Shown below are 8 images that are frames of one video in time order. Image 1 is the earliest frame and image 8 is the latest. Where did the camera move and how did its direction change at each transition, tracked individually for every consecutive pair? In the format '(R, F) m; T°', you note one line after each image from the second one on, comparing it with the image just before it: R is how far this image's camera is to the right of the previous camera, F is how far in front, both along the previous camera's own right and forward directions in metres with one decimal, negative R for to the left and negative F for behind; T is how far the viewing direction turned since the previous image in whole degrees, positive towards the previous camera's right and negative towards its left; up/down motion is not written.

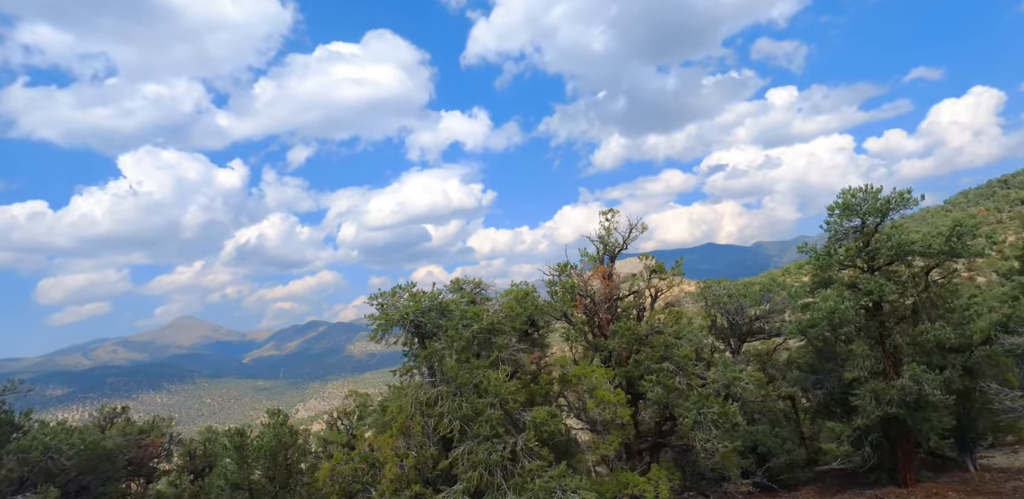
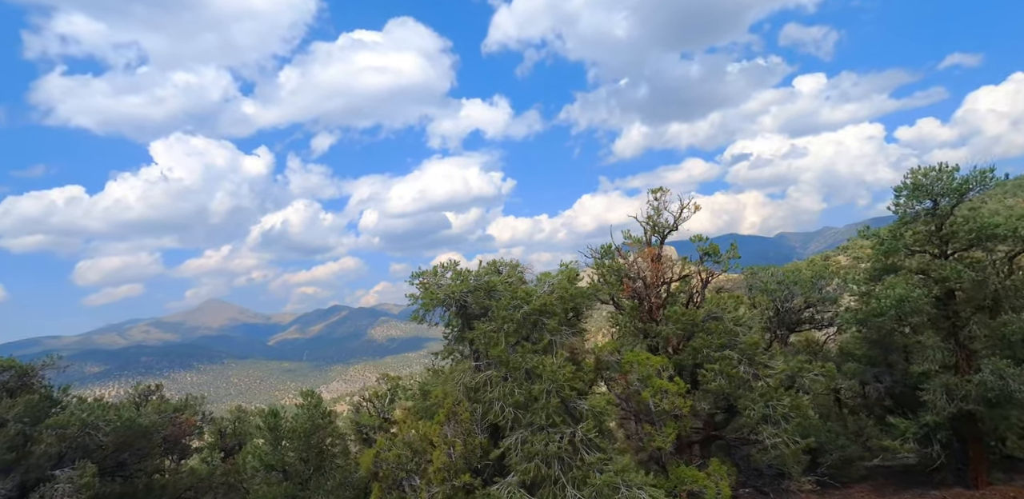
(-0.8, +0.5) m; -2°
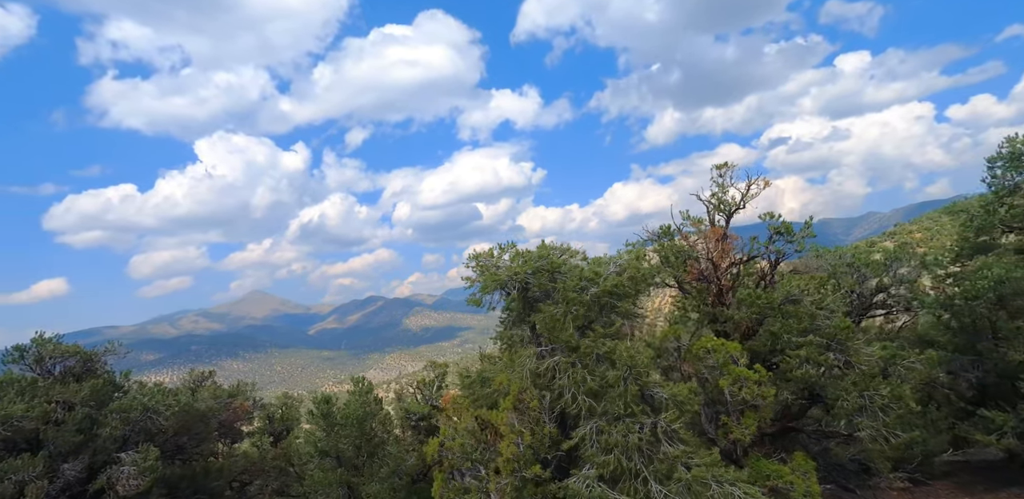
(-0.8, +0.3) m; -3°
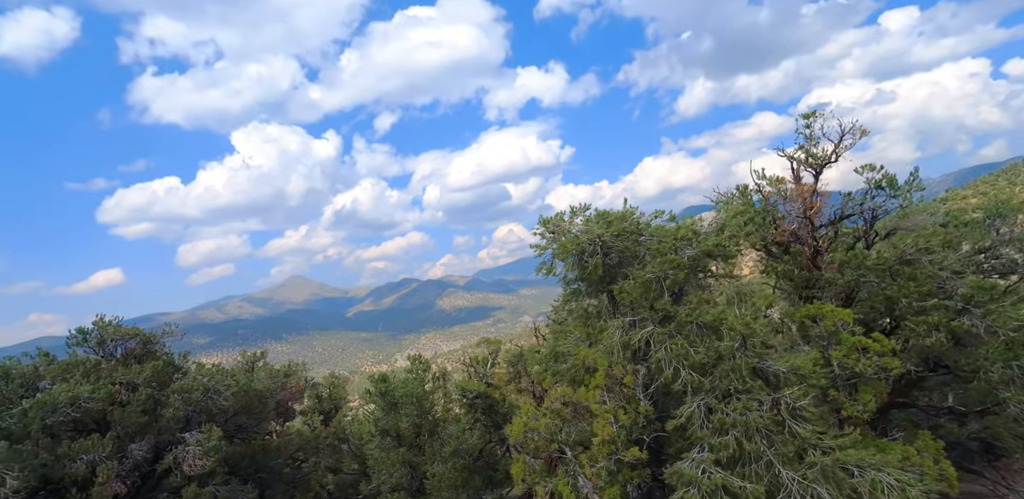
(-1.2, +0.9) m; -3°
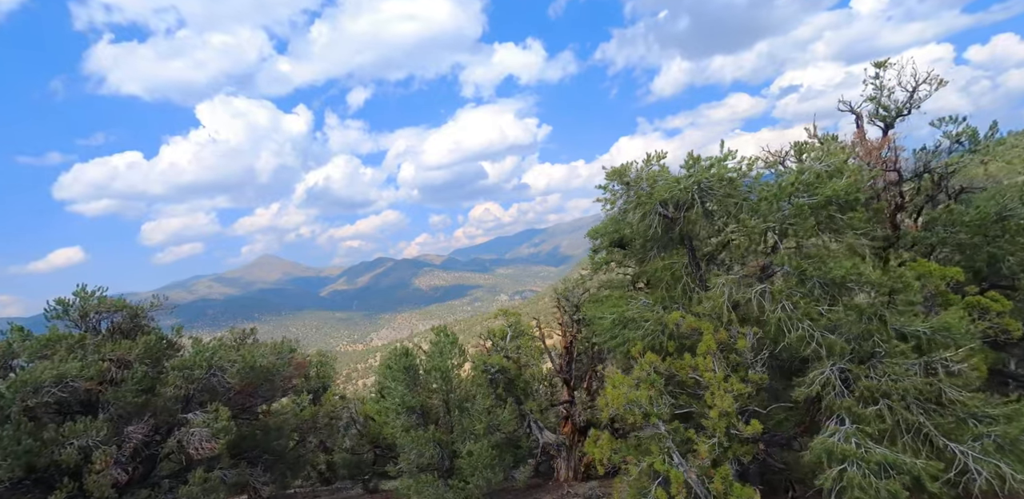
(-3.1, +2.9) m; +3°
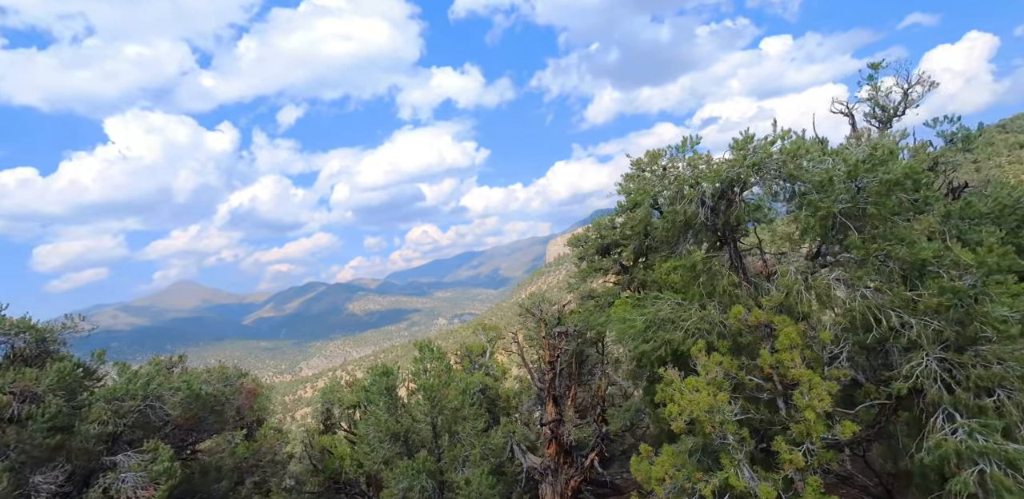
(-2.6, +3.9) m; +6°
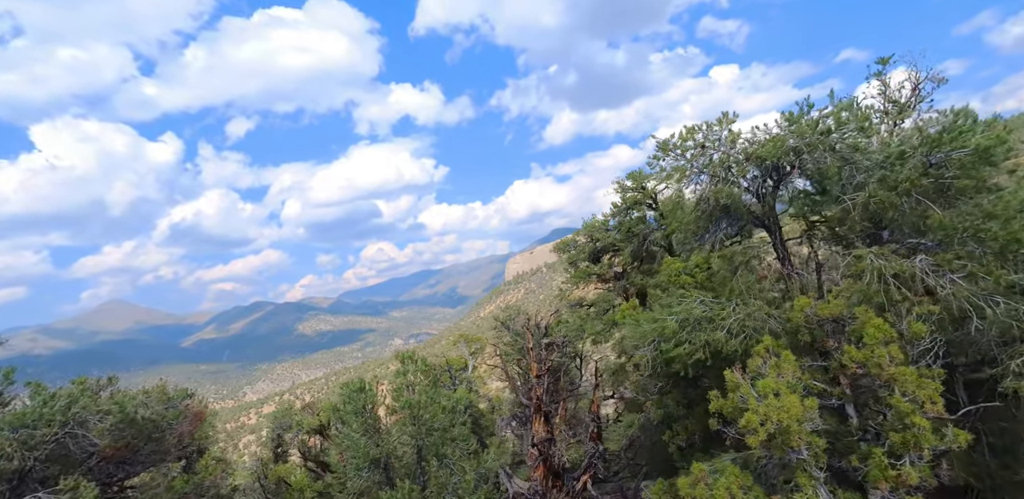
(-1.5, +3.4) m; +4°
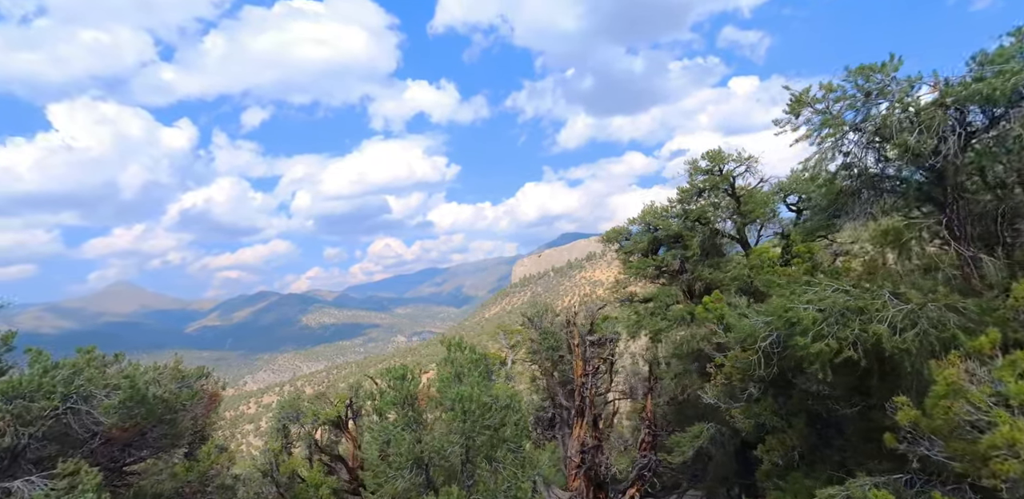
(-2.0, +2.7) m; 0°
